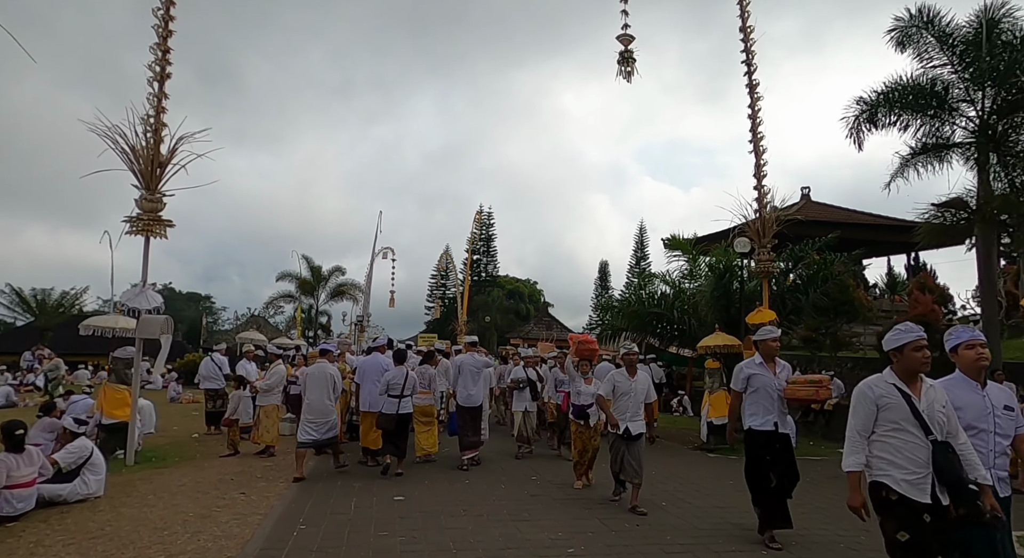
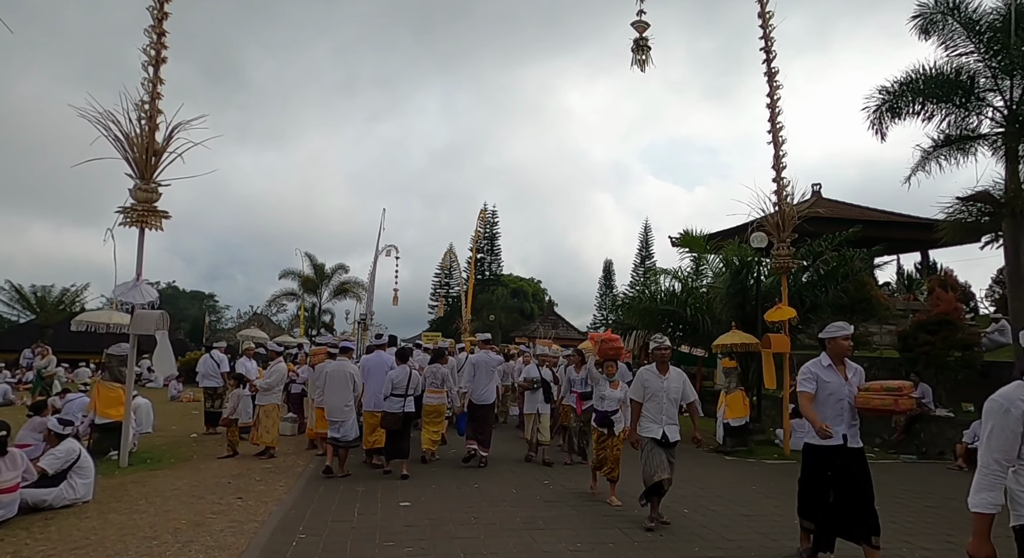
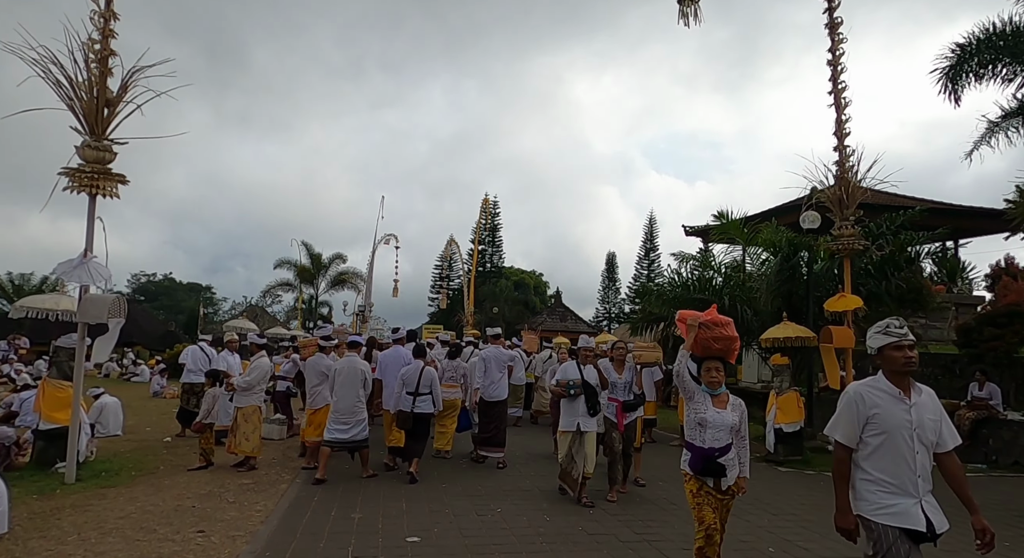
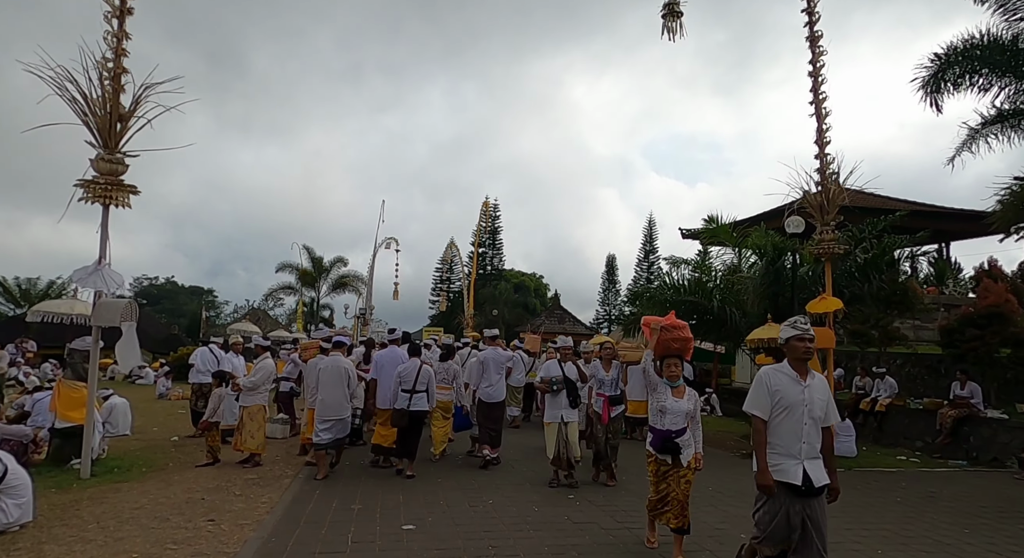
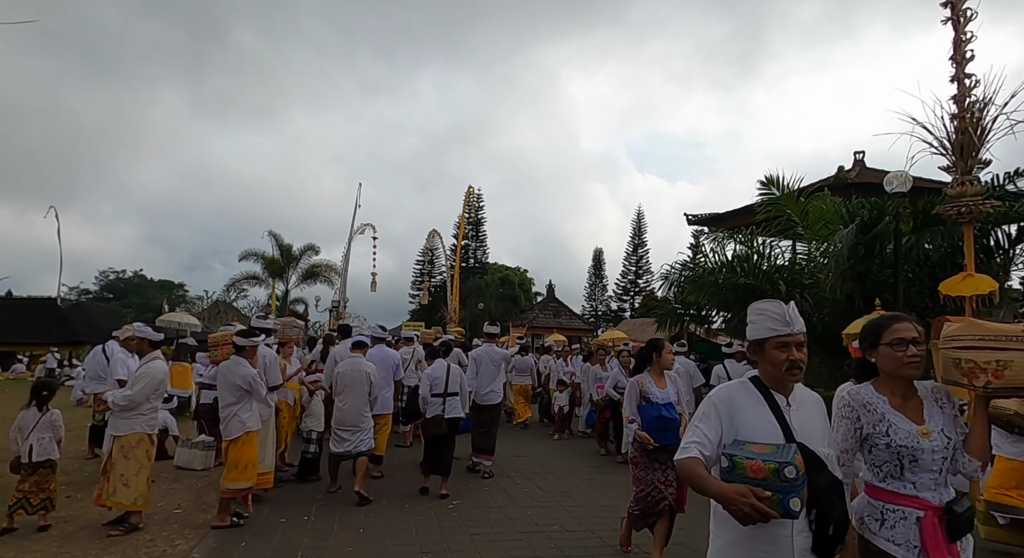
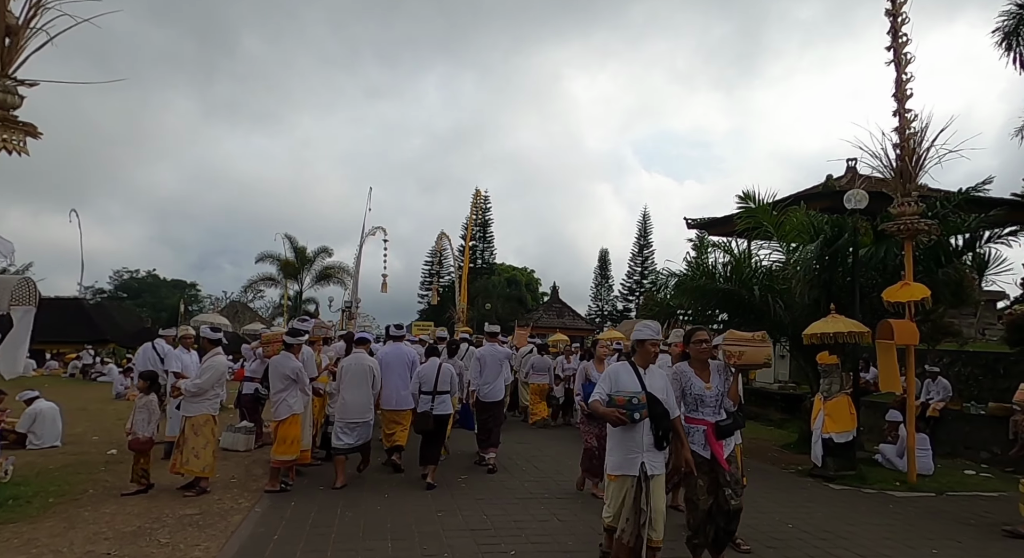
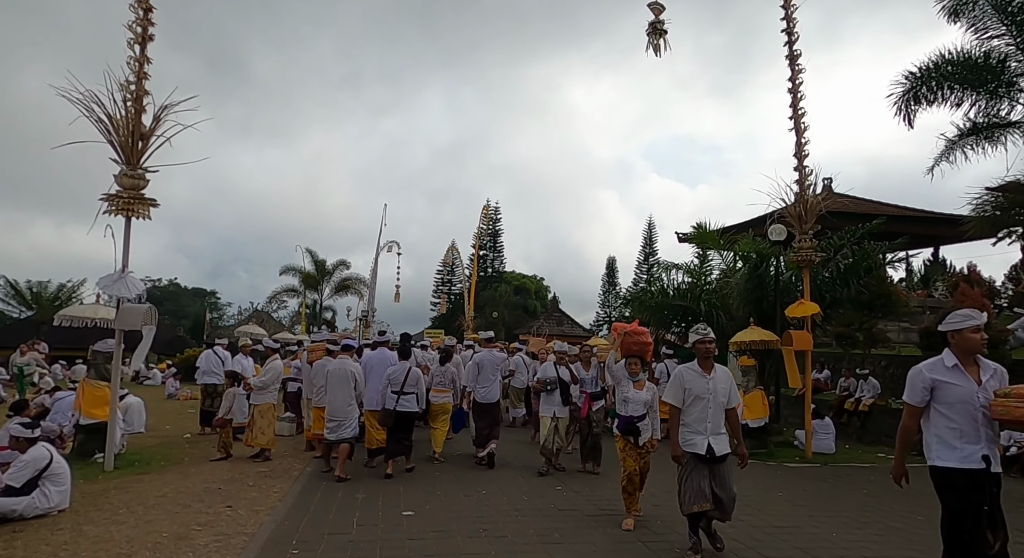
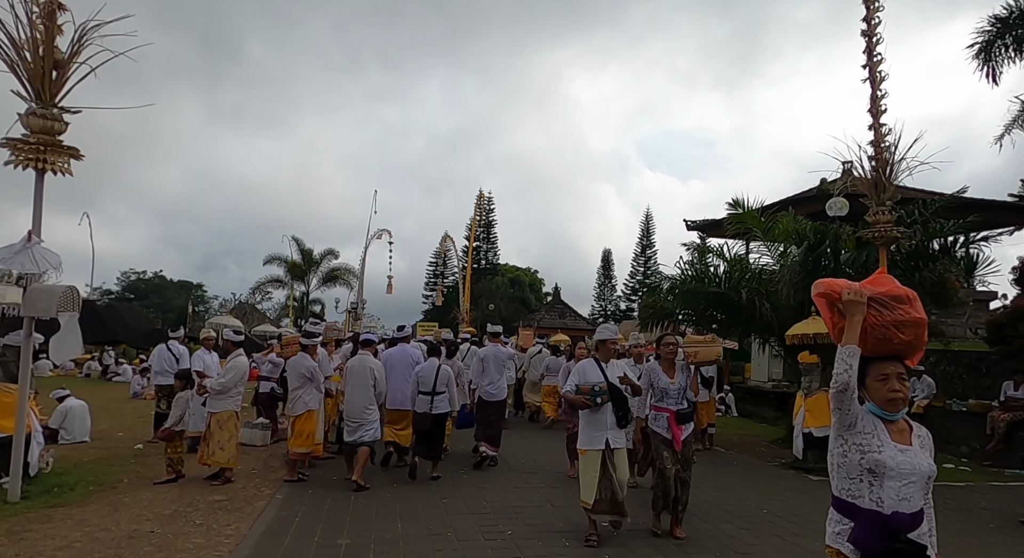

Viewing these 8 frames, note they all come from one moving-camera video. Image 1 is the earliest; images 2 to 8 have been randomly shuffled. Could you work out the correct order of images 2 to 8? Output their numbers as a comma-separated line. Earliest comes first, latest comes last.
2, 7, 4, 3, 8, 6, 5
